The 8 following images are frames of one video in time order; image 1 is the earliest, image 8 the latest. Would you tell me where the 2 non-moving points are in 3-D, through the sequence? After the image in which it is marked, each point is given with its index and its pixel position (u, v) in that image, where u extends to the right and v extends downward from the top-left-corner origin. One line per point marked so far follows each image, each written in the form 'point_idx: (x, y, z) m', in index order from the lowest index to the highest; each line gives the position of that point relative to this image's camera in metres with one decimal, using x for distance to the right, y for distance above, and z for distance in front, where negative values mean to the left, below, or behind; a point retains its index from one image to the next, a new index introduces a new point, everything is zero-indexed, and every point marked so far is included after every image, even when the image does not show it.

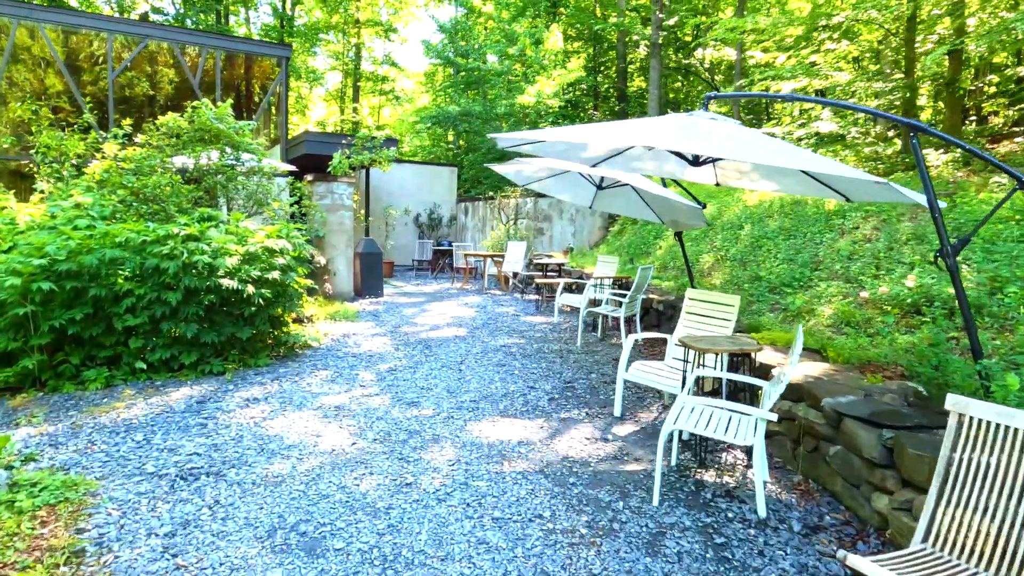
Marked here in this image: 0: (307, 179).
0: (-2.5, +1.3, +8.2) m
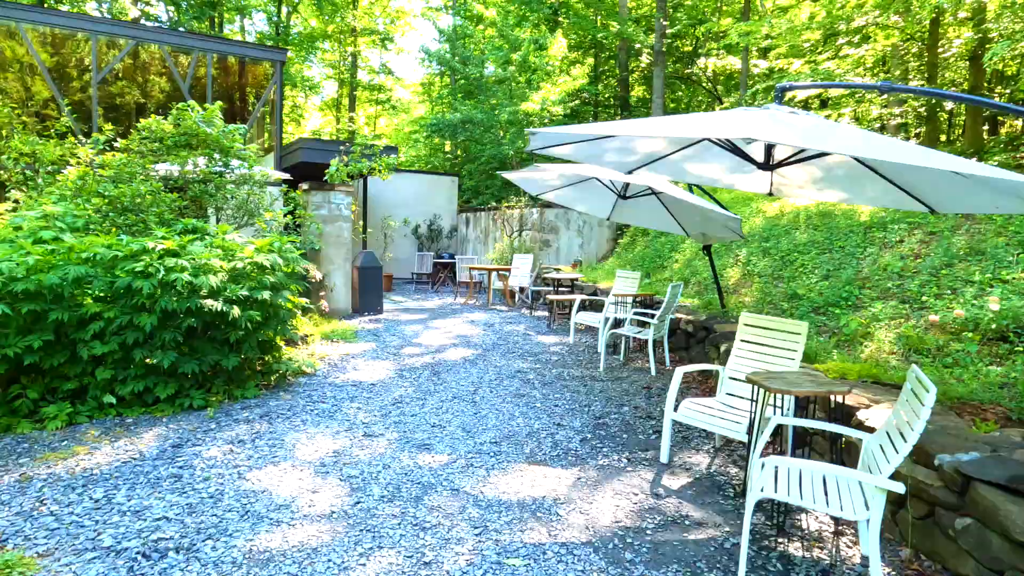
0: (-2.4, +1.2, +7.6) m
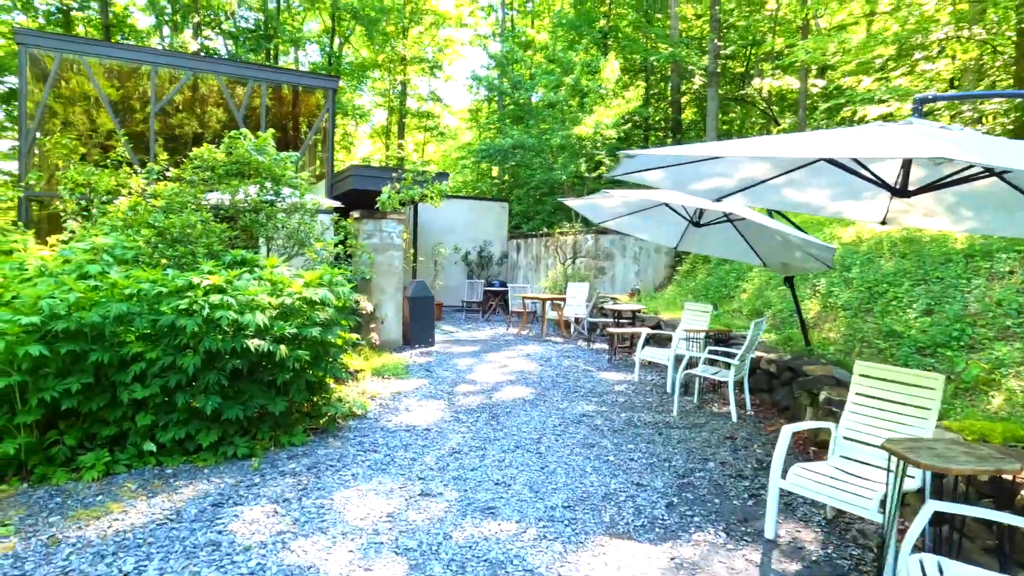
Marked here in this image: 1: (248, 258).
0: (-1.8, +0.8, +7.4) m
1: (-2.0, +0.2, +5.0) m
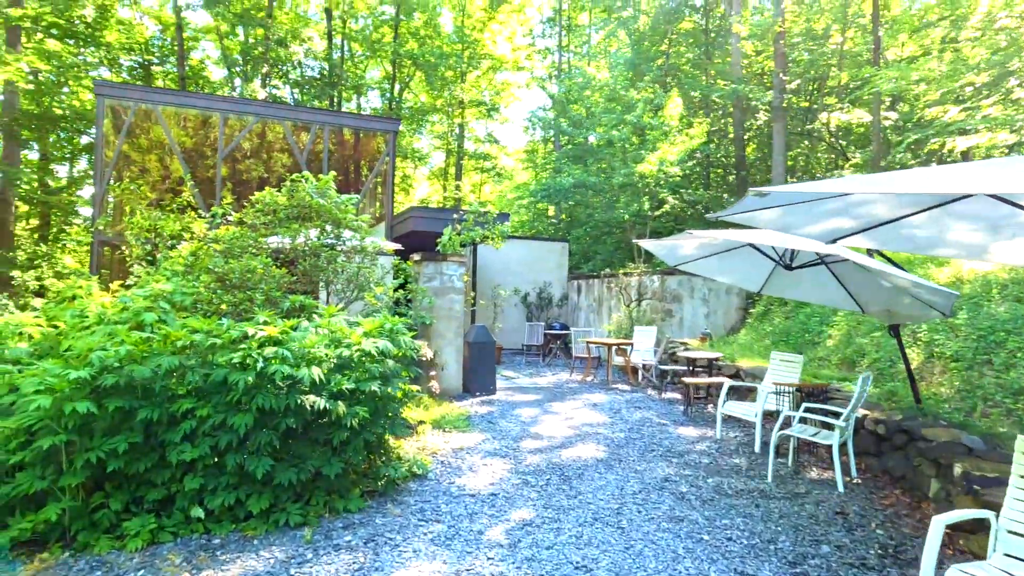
0: (-1.1, +0.3, +7.2) m
1: (-1.5, -0.1, +4.8) m
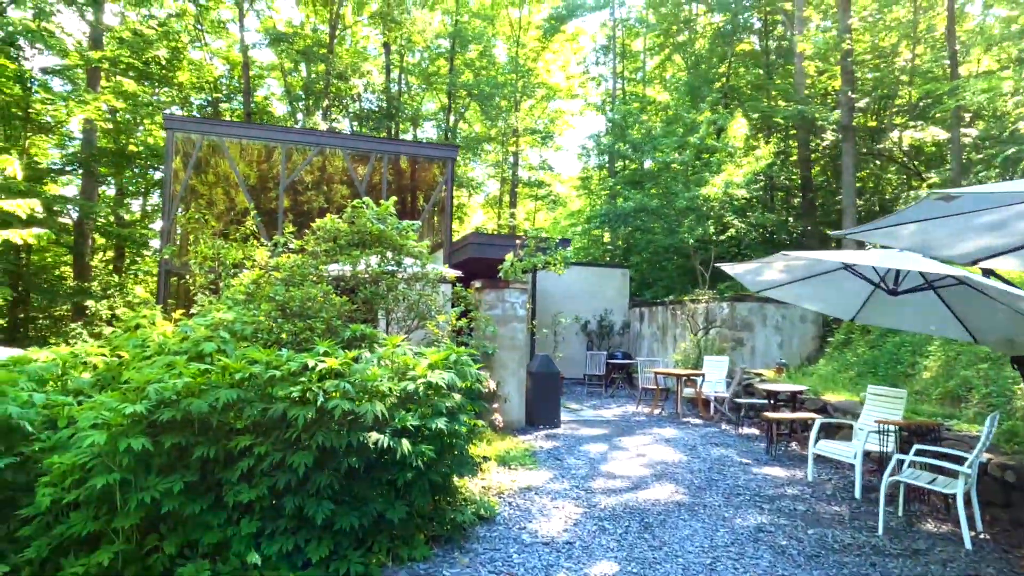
0: (-0.4, 0.0, +7.0) m
1: (-1.0, -0.3, +4.6) m
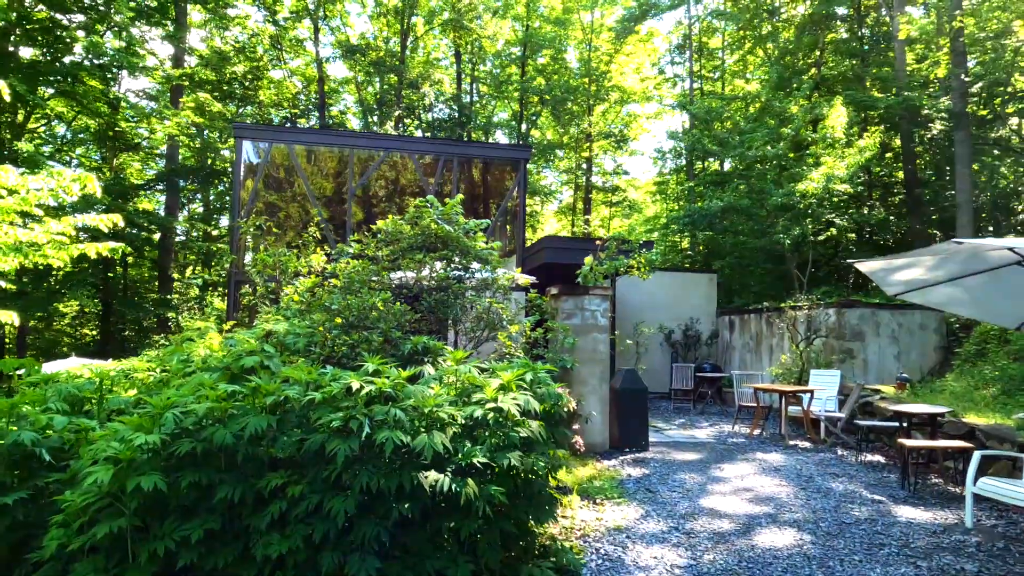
0: (+0.4, 0.0, +6.3) m
1: (-0.5, -0.4, +4.0) m
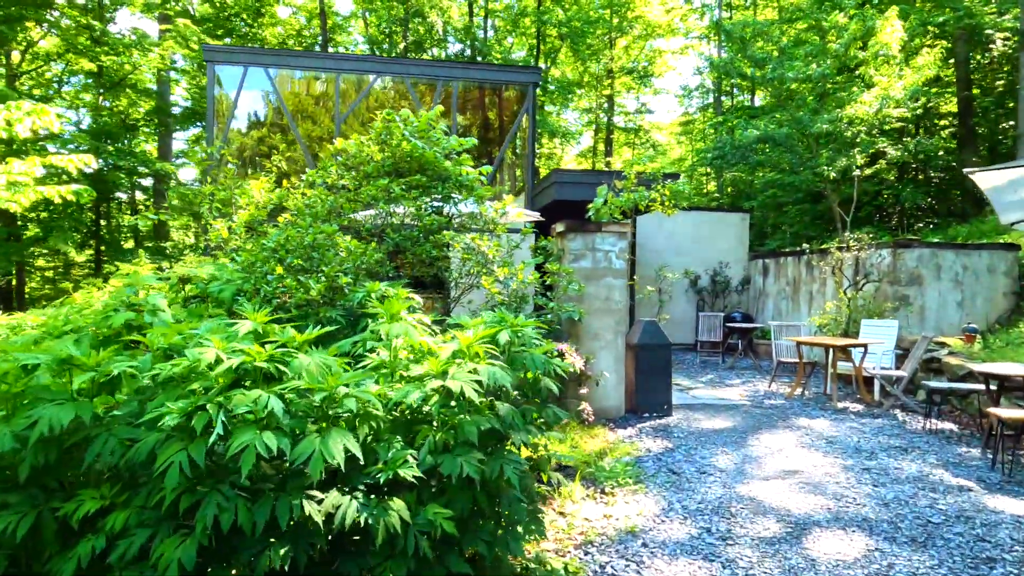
0: (+0.4, +0.5, +5.3) m
1: (-0.6, 0.0, +3.0) m
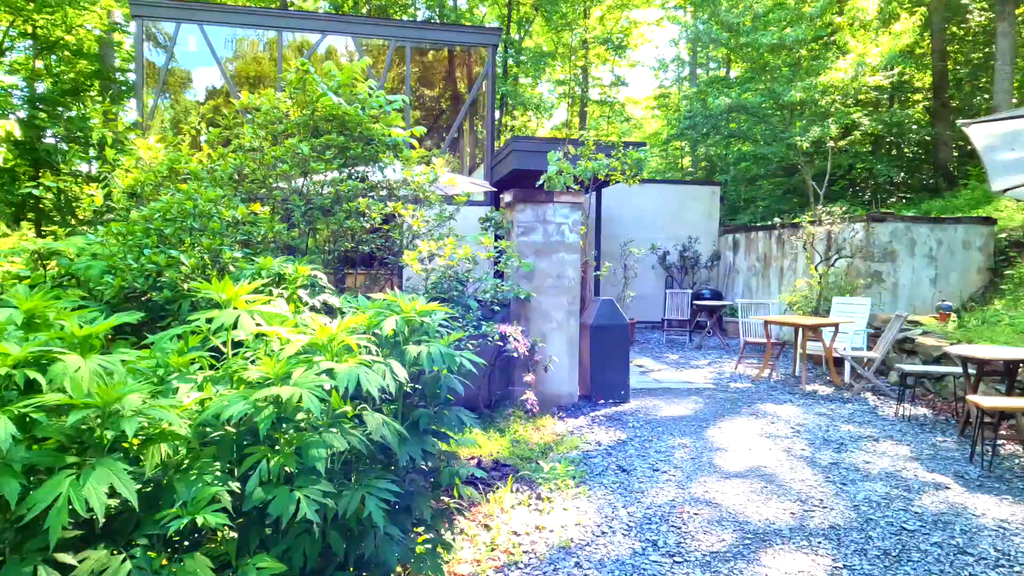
0: (-0.1, +0.6, +4.8) m
1: (-0.9, +0.1, +2.5) m
